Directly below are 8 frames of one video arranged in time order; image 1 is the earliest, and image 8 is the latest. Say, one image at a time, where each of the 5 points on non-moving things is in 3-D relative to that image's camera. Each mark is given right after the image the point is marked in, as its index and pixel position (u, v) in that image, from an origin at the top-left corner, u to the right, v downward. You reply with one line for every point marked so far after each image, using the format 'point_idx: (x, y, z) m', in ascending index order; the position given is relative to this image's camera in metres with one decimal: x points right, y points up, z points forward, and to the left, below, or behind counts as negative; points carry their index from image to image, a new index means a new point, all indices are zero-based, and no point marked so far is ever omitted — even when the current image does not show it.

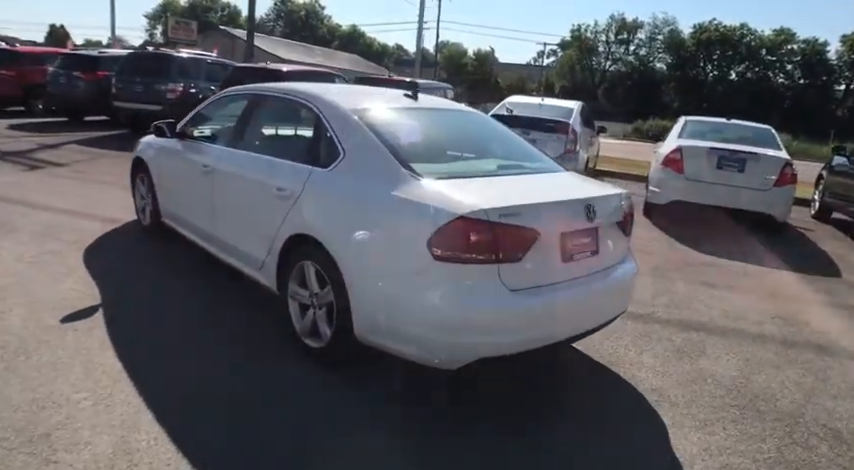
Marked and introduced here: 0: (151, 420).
0: (-1.3, -0.9, +2.6) m
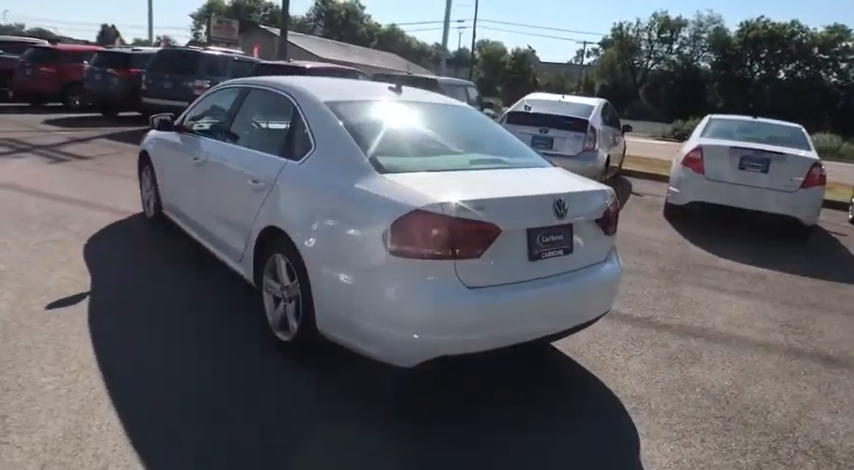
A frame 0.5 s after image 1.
0: (-1.5, -0.8, +2.6) m
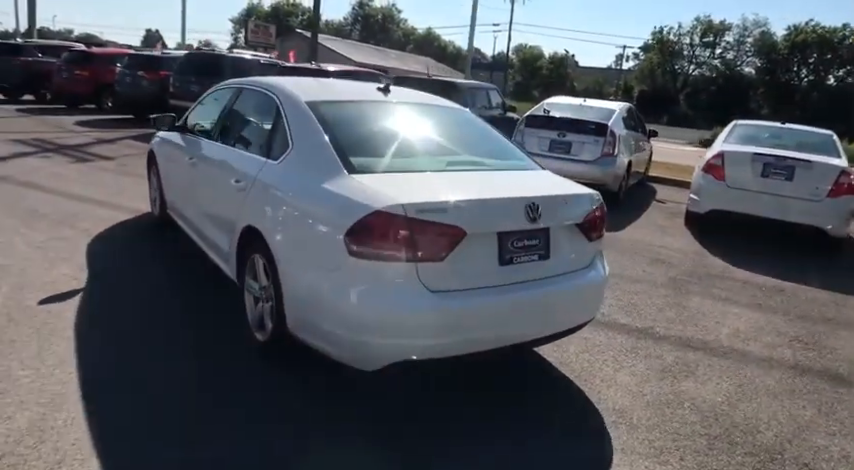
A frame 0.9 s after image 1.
0: (-1.7, -0.8, +2.7) m
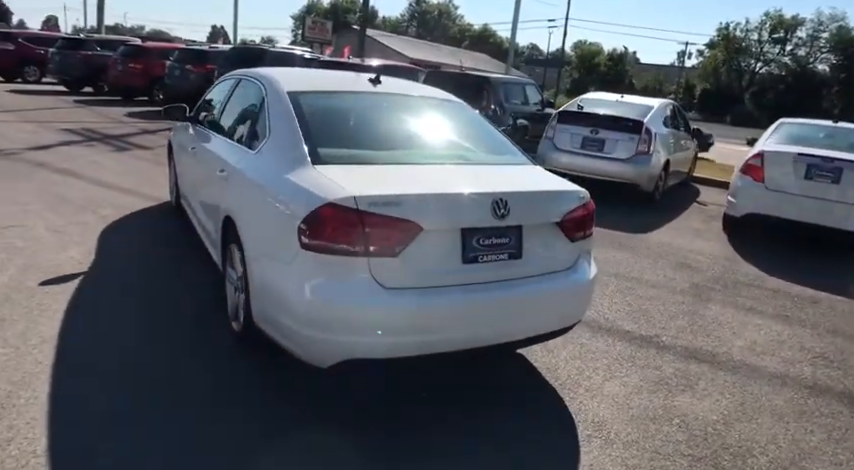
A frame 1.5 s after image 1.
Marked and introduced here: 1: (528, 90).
0: (-1.9, -0.7, +2.7) m
1: (+2.3, +3.3, +12.5) m
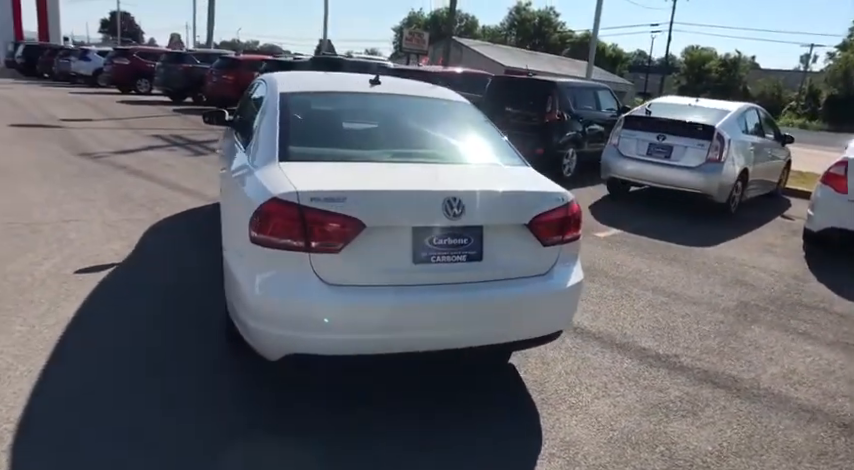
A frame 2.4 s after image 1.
0: (-2.0, -0.7, +3.0) m
1: (+3.7, +3.0, +12.0) m
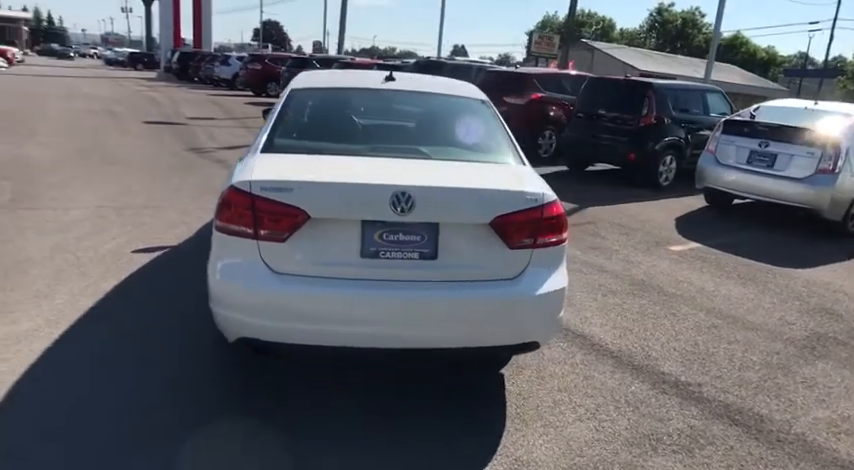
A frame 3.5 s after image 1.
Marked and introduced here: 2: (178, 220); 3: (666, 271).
0: (-2.1, -0.5, +3.3) m
1: (+5.6, +2.7, +10.9) m
2: (-2.5, +0.2, +5.6) m
3: (+2.3, -0.3, +5.3) m
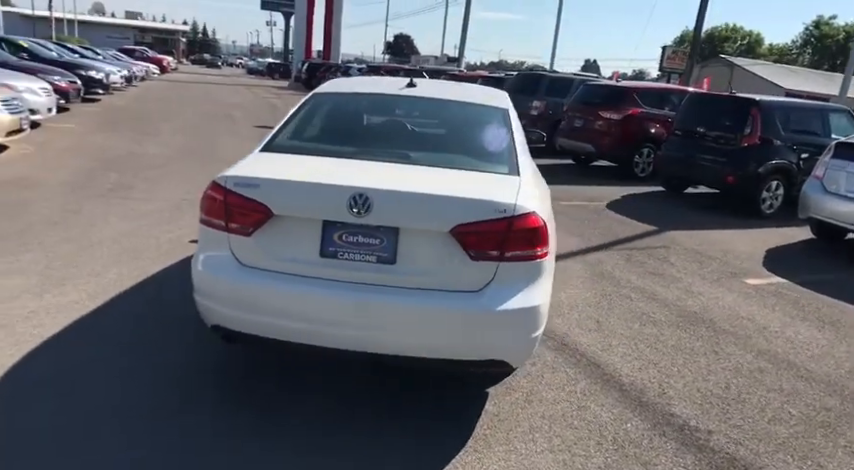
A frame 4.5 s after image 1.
0: (-2.1, -0.4, +3.7) m
1: (+7.1, +2.0, +9.7) m
2: (-2.0, +0.2, +6.0) m
3: (+2.6, -0.6, +4.8) m
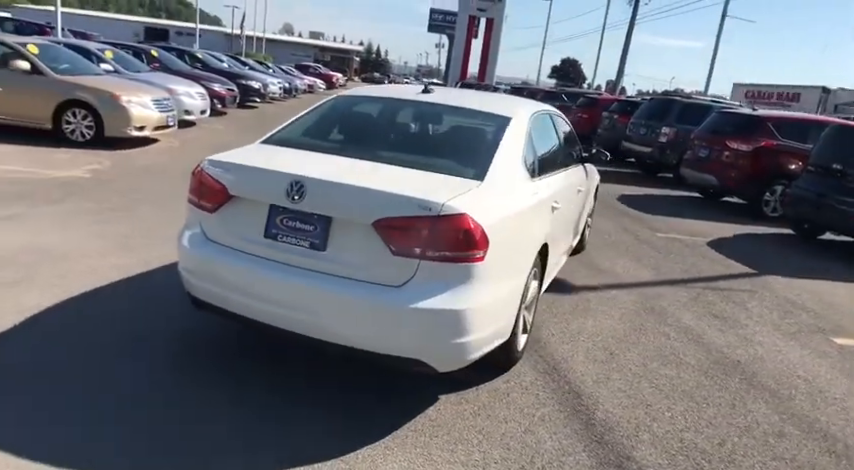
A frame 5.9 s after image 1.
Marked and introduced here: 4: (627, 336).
0: (-2.1, -0.2, +4.3) m
1: (+8.6, +1.0, +7.8) m
2: (-1.3, +0.3, +6.5) m
3: (+2.7, -0.9, +4.2) m
4: (+1.5, -0.8, +4.2) m
